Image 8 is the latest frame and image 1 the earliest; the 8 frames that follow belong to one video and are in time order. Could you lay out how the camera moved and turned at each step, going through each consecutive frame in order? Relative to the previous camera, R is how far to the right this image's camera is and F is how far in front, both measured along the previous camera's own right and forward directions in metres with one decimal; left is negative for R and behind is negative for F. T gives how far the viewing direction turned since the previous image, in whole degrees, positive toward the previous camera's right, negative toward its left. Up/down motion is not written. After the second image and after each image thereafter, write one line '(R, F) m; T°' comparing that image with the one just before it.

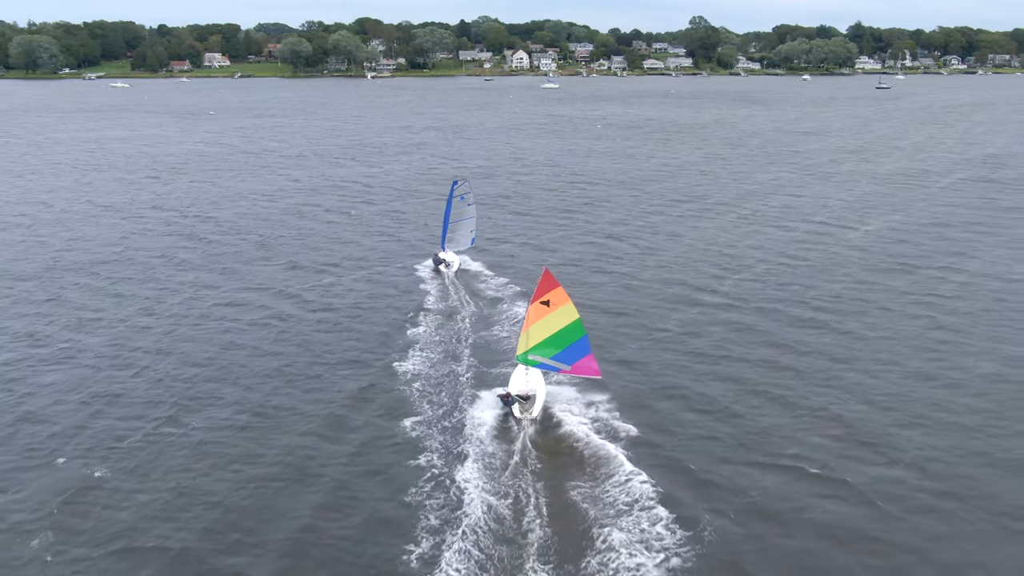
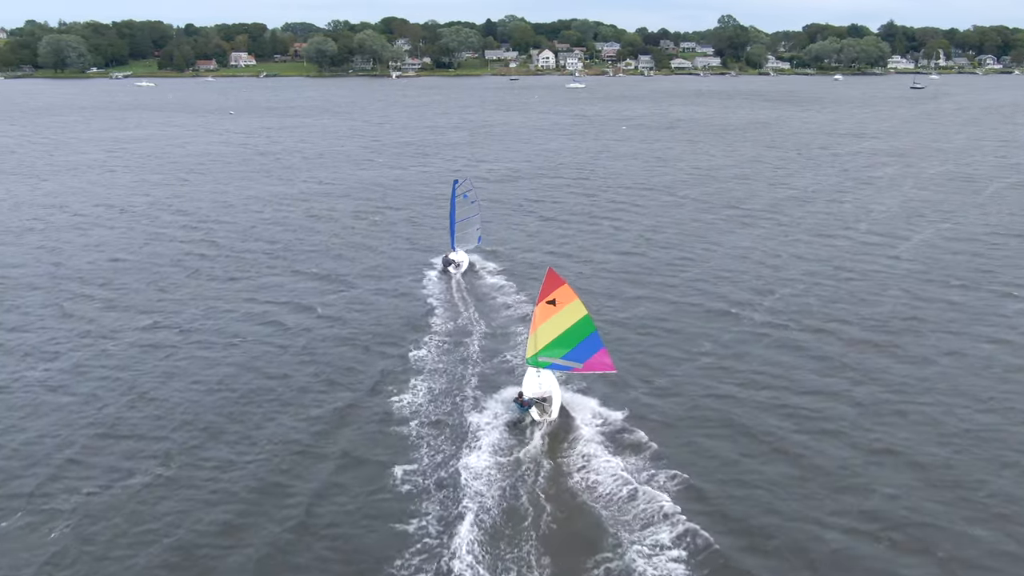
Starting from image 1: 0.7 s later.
(-0.1, +3.1) m; -1°
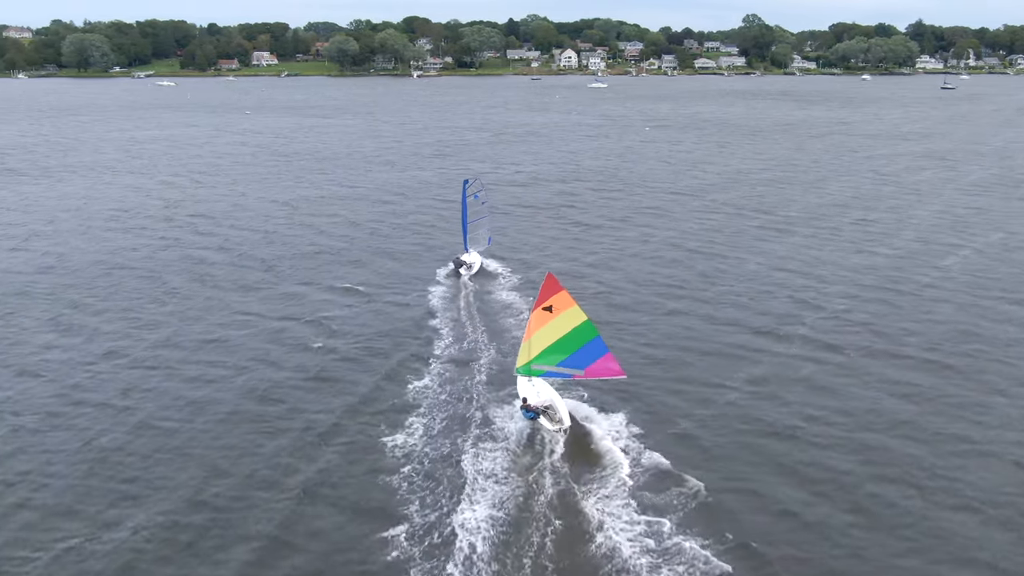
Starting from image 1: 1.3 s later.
(-0.1, +3.0) m; -1°
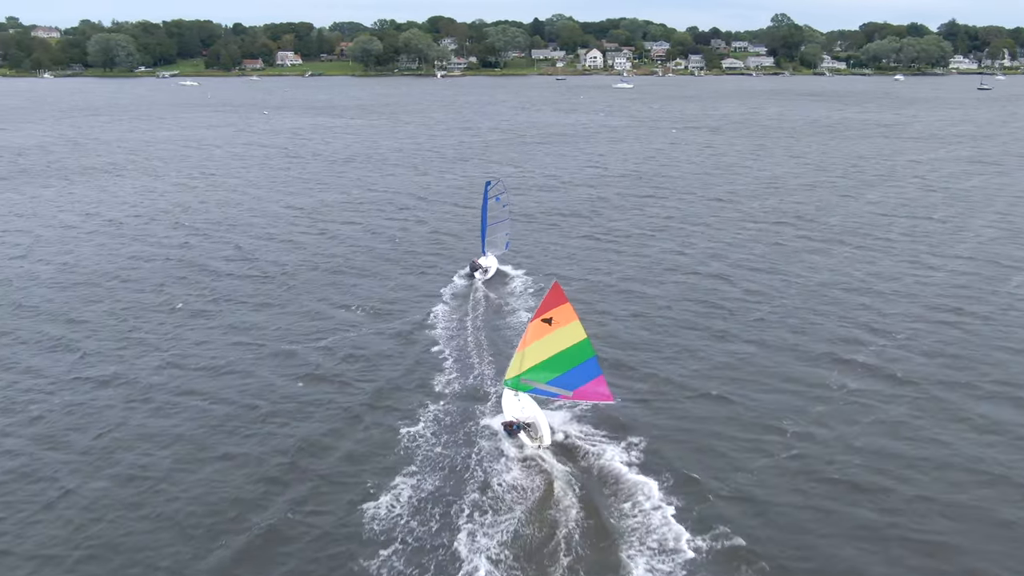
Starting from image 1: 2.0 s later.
(0.0, +3.7) m; -1°
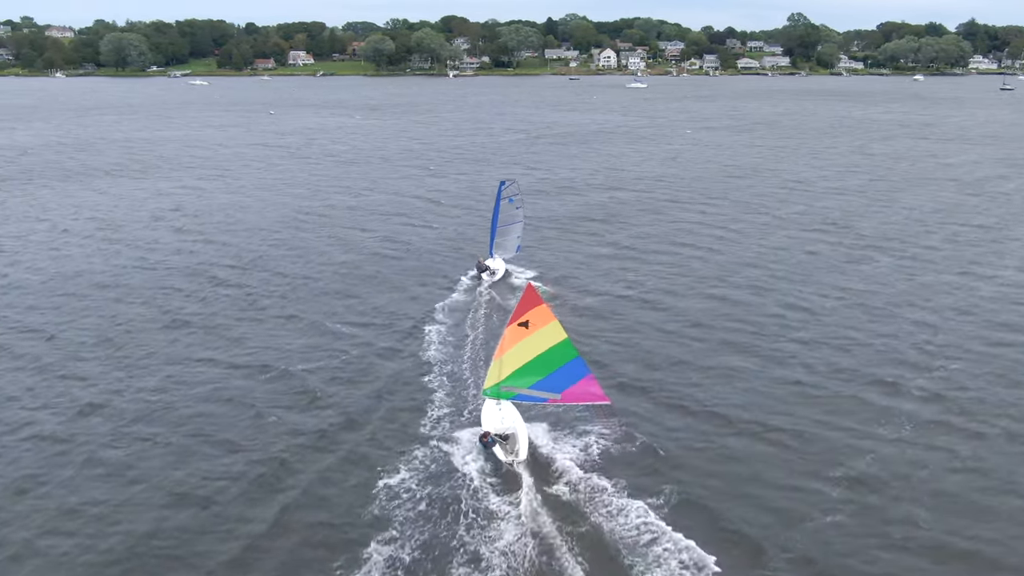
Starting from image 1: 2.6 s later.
(0.0, +3.3) m; -1°
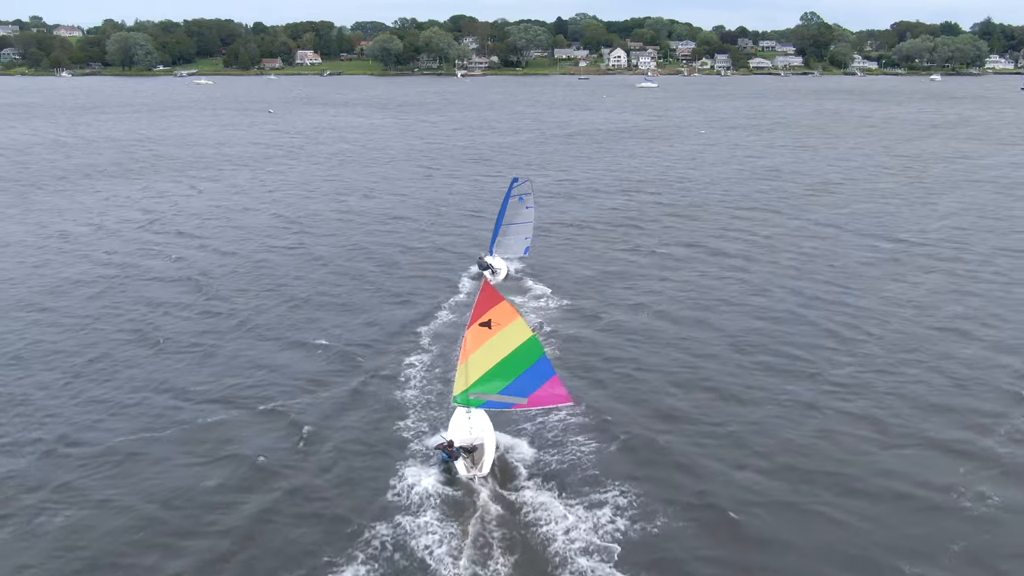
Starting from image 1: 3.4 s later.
(0.0, +4.4) m; -1°
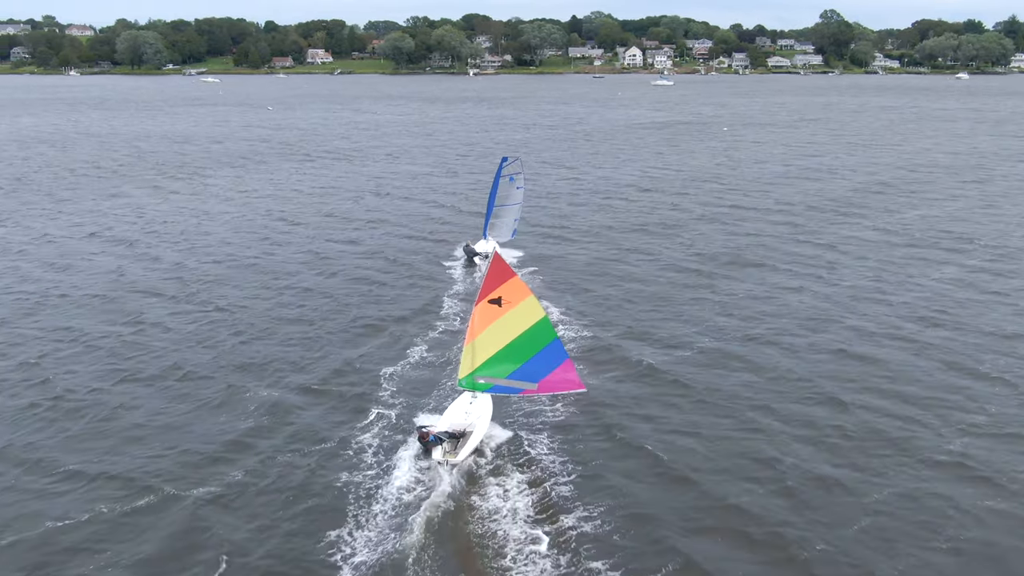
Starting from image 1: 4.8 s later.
(-0.4, +6.9) m; -1°
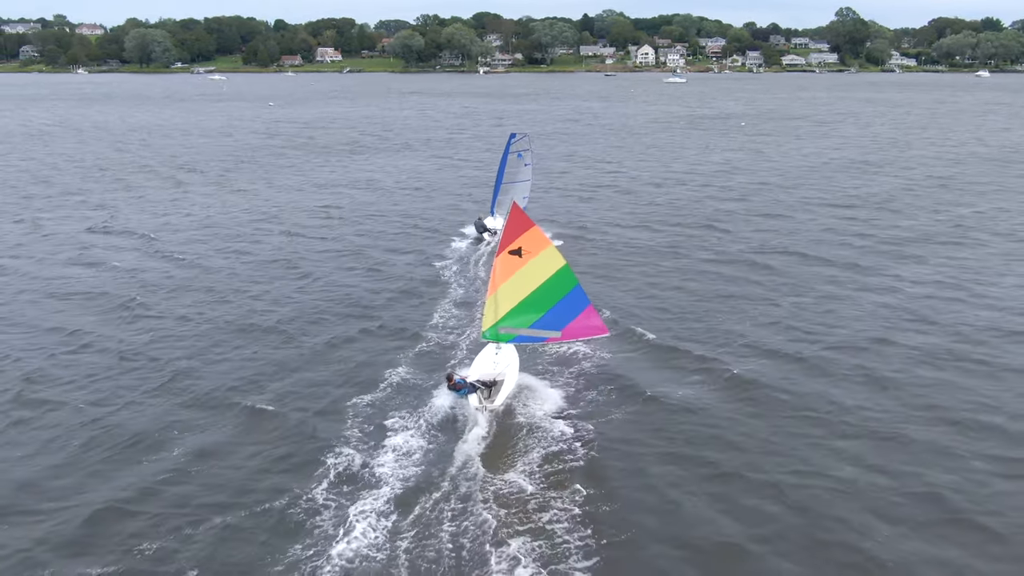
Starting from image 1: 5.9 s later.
(-0.5, +4.2) m; -1°
